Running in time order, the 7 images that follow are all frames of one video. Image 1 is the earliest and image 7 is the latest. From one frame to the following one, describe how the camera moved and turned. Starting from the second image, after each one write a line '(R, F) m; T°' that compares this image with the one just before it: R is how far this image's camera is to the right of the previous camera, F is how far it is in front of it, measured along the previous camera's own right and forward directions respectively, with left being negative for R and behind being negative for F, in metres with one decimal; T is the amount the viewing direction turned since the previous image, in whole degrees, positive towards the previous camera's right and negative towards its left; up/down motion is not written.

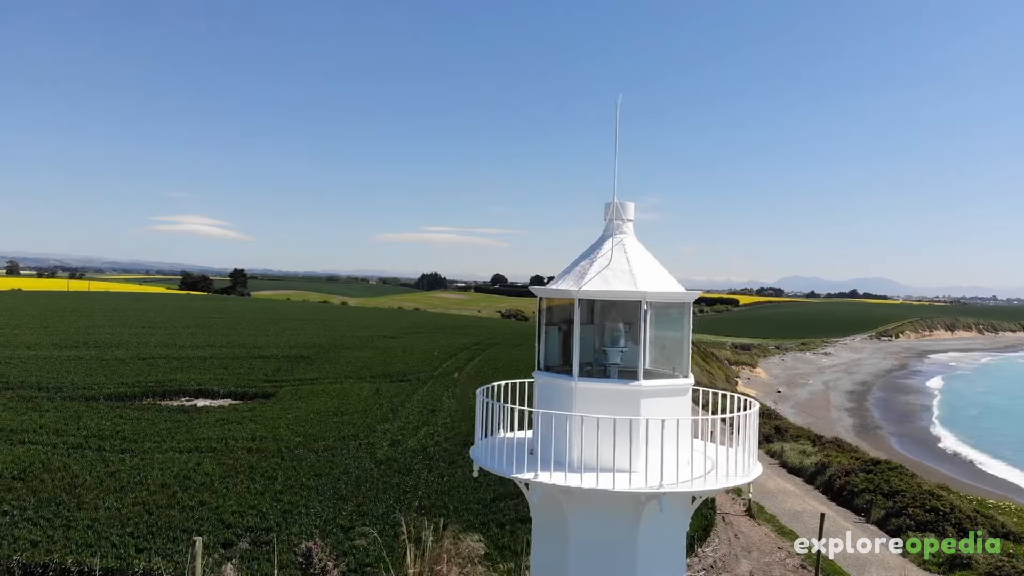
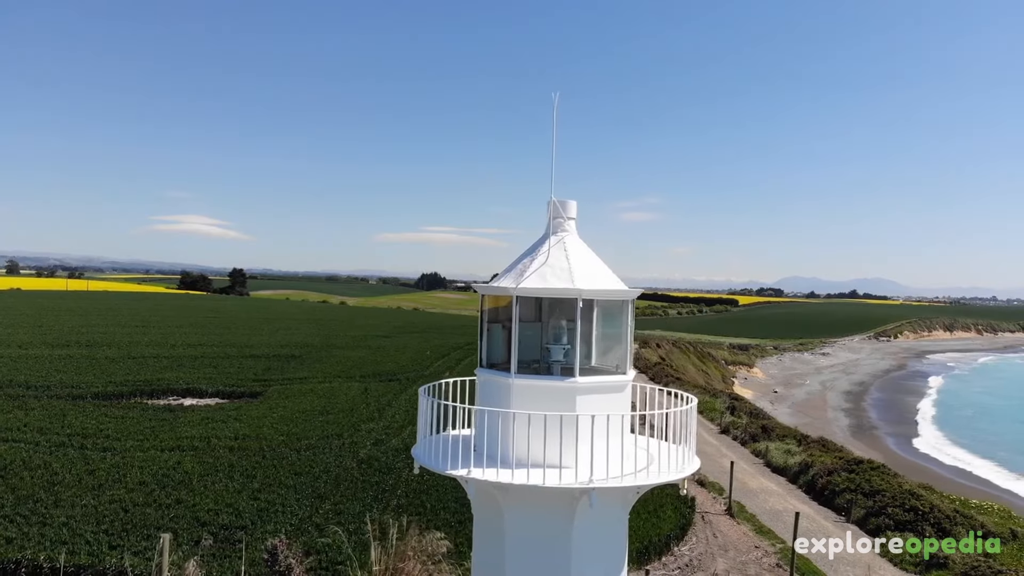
(+0.6, 0.0) m; 0°
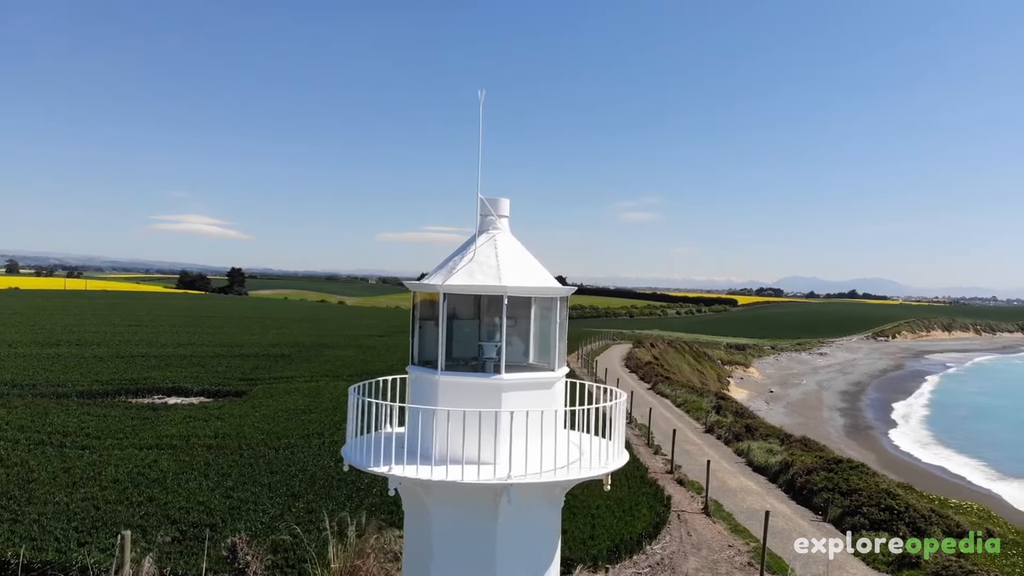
(+0.7, 0.0) m; 0°
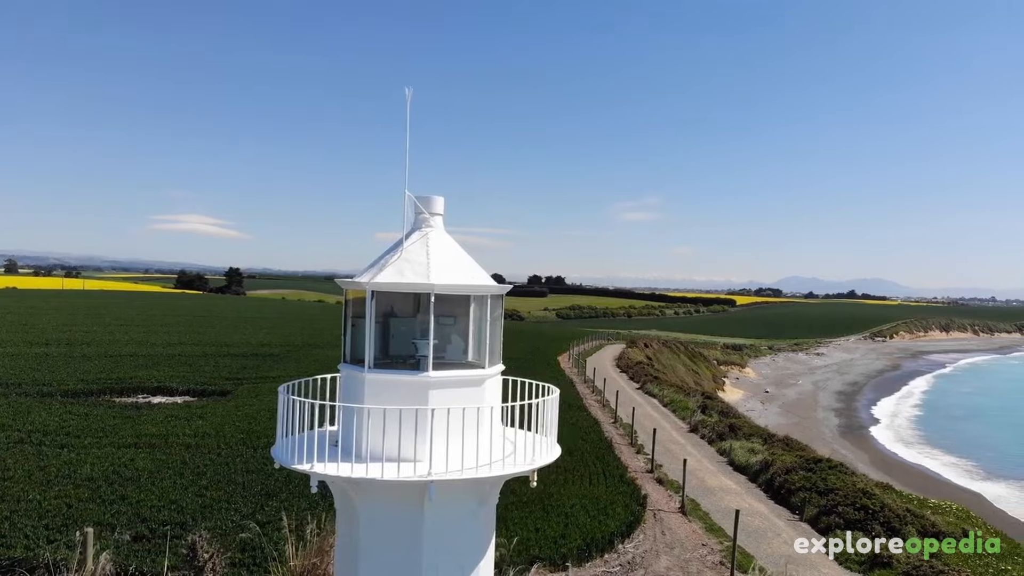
(+0.7, 0.0) m; 0°
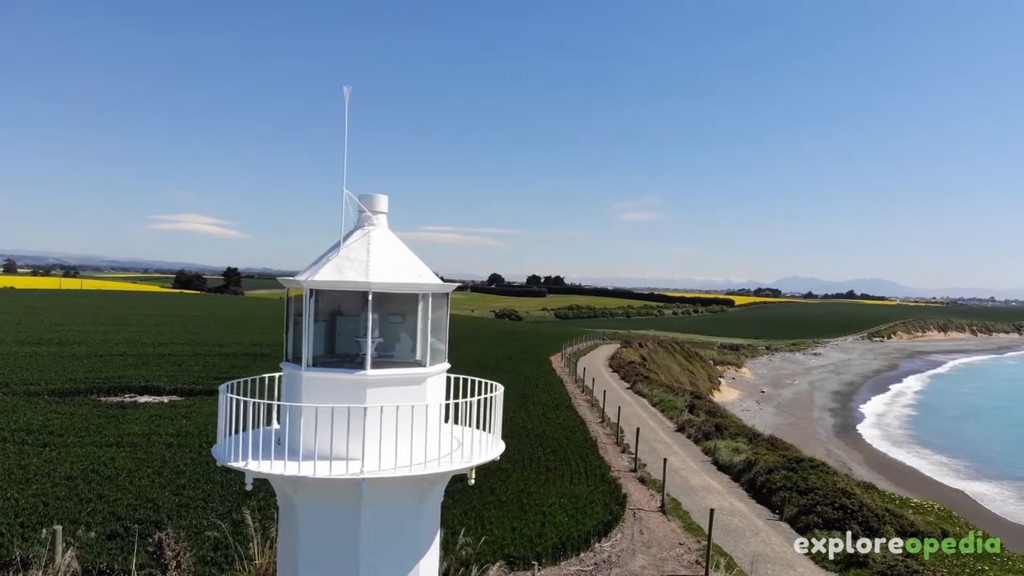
(+0.6, 0.0) m; 0°
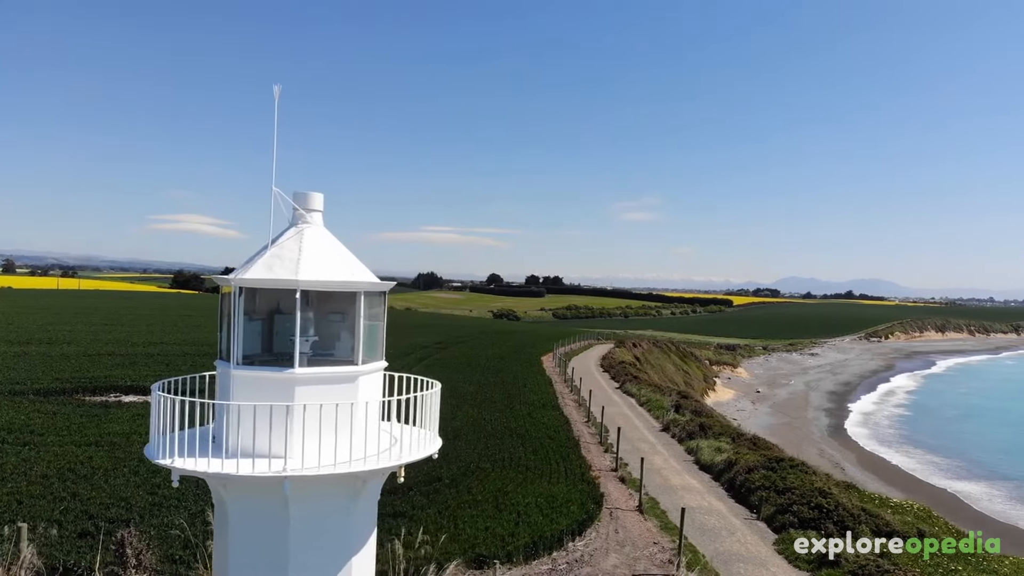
(+0.7, 0.0) m; 0°
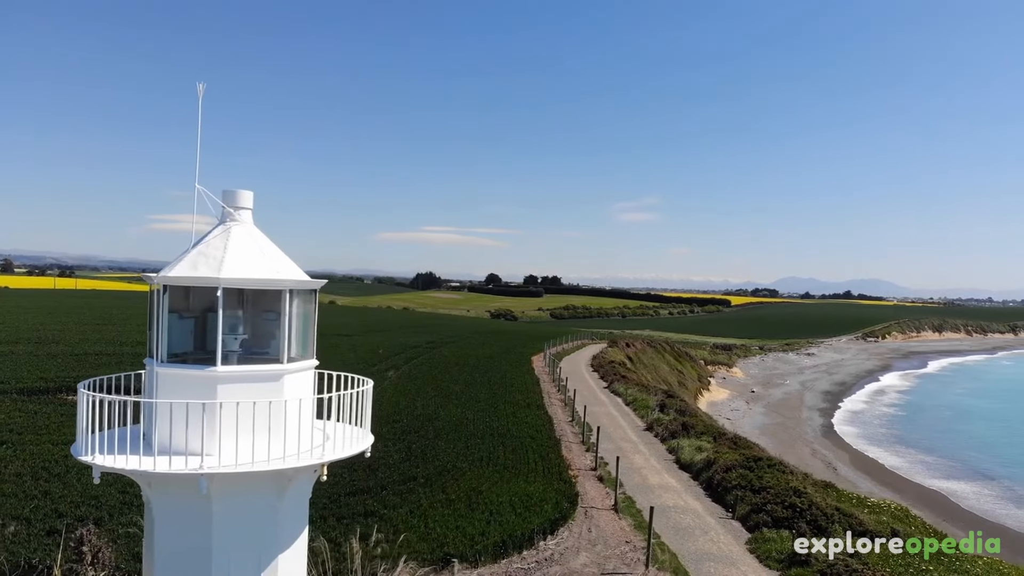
(+0.8, 0.0) m; 0°
